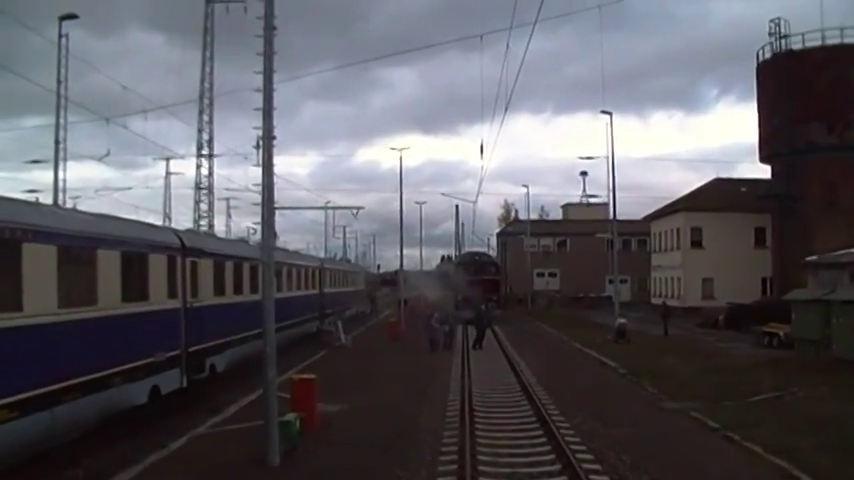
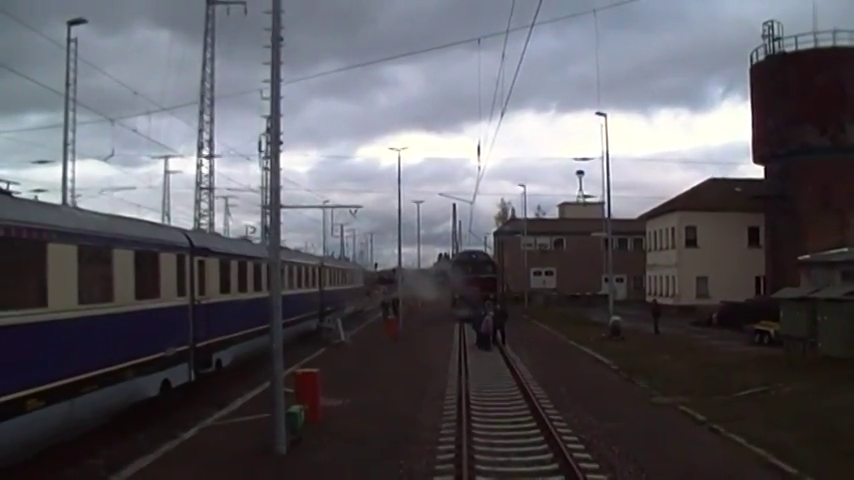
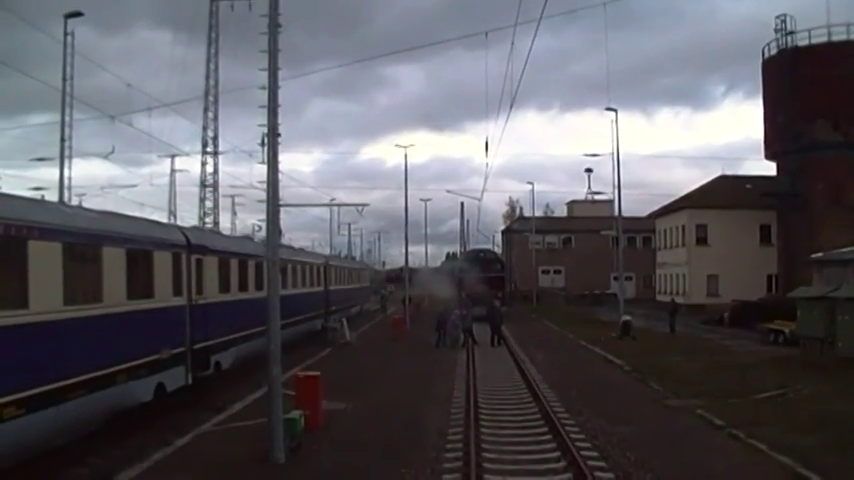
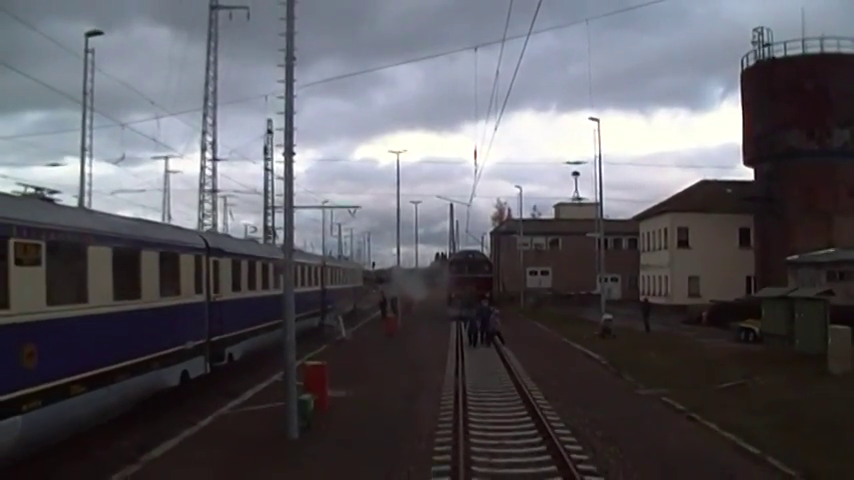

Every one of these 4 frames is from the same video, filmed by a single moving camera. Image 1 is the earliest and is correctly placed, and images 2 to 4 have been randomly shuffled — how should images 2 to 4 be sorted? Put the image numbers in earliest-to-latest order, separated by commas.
3, 2, 4
